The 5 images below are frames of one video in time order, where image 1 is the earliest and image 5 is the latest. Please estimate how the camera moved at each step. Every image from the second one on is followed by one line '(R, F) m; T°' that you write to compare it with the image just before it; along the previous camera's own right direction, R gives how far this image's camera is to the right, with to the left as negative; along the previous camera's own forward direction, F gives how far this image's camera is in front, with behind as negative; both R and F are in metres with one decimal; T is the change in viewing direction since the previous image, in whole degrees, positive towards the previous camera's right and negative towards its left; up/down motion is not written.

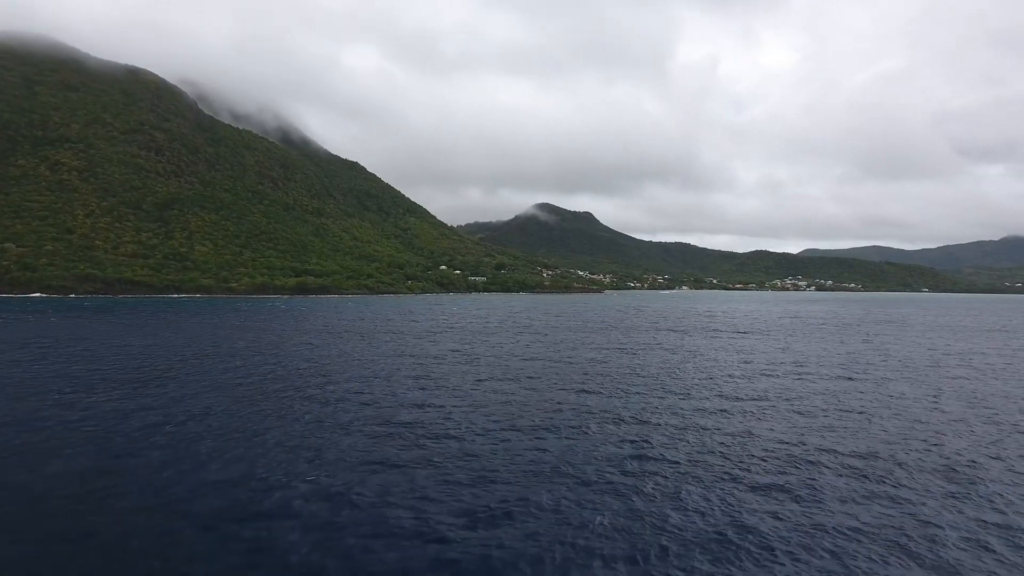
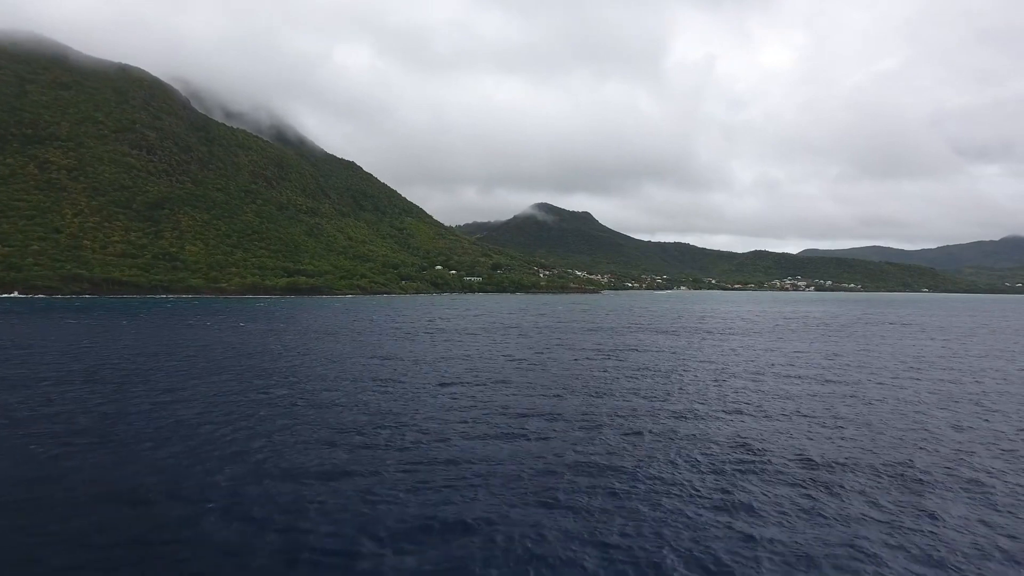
(+1.2, +1.2) m; 0°
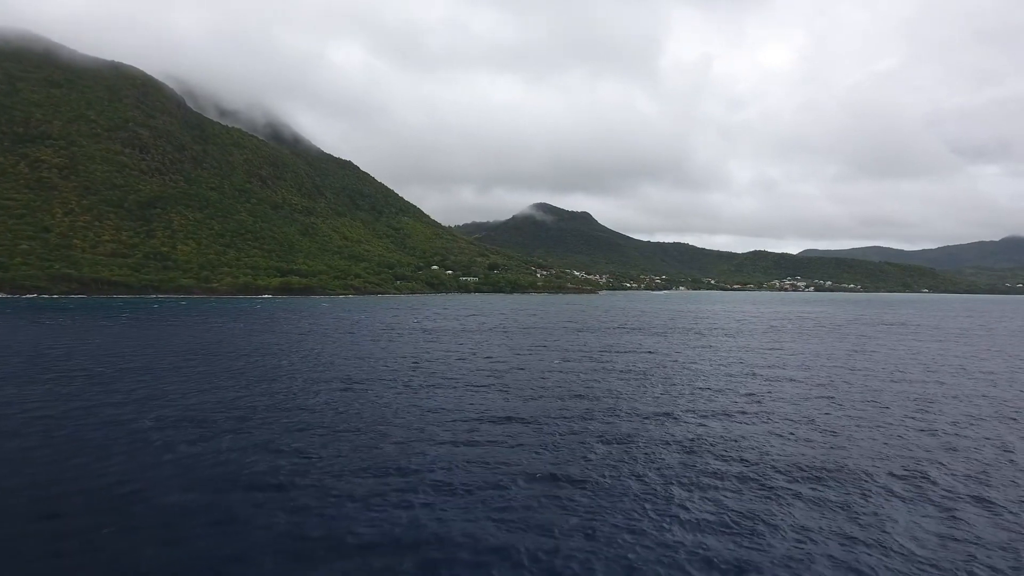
(+1.0, +0.9) m; 0°
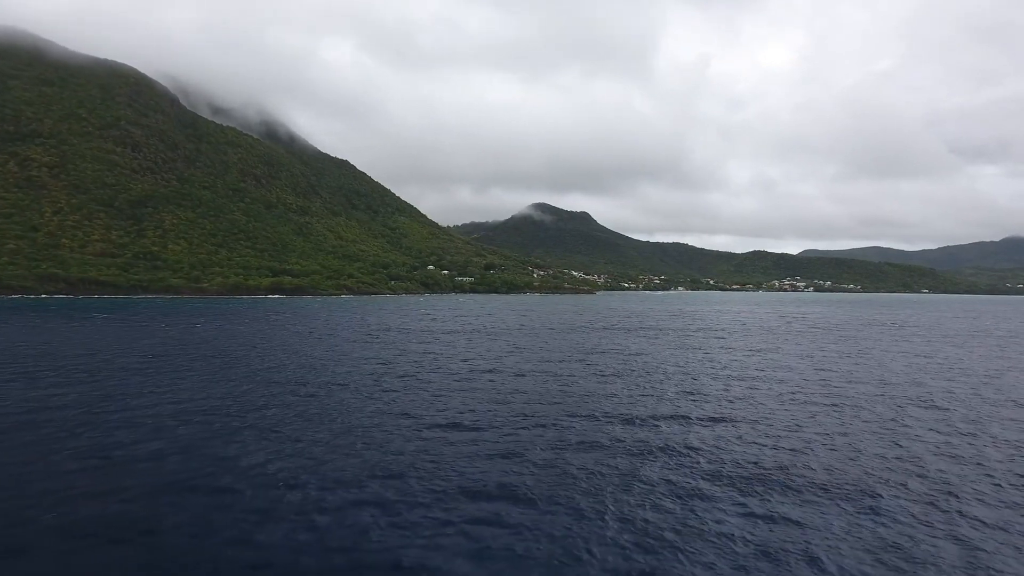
(+1.0, +1.1) m; 0°
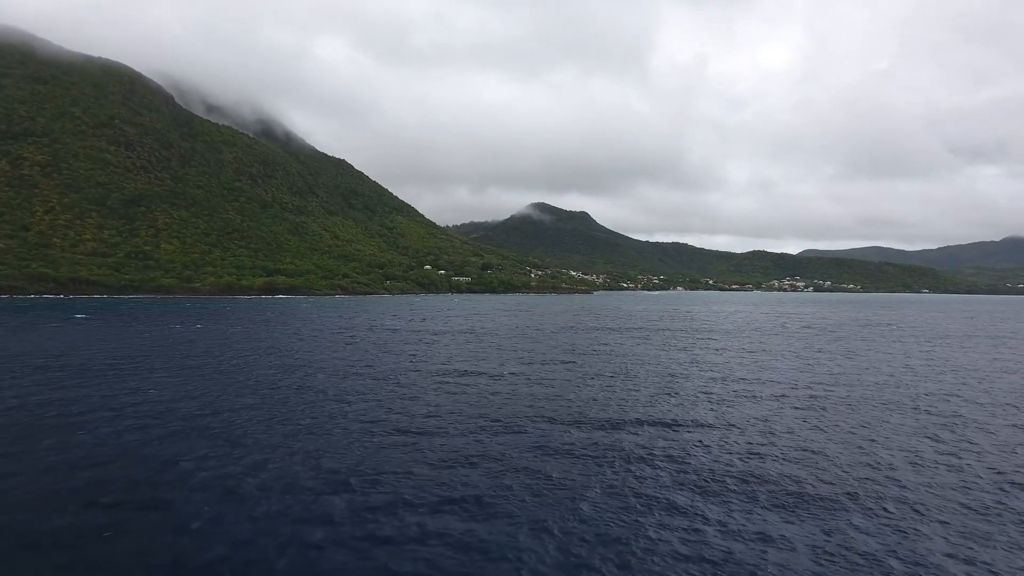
(+0.7, +0.9) m; 0°
